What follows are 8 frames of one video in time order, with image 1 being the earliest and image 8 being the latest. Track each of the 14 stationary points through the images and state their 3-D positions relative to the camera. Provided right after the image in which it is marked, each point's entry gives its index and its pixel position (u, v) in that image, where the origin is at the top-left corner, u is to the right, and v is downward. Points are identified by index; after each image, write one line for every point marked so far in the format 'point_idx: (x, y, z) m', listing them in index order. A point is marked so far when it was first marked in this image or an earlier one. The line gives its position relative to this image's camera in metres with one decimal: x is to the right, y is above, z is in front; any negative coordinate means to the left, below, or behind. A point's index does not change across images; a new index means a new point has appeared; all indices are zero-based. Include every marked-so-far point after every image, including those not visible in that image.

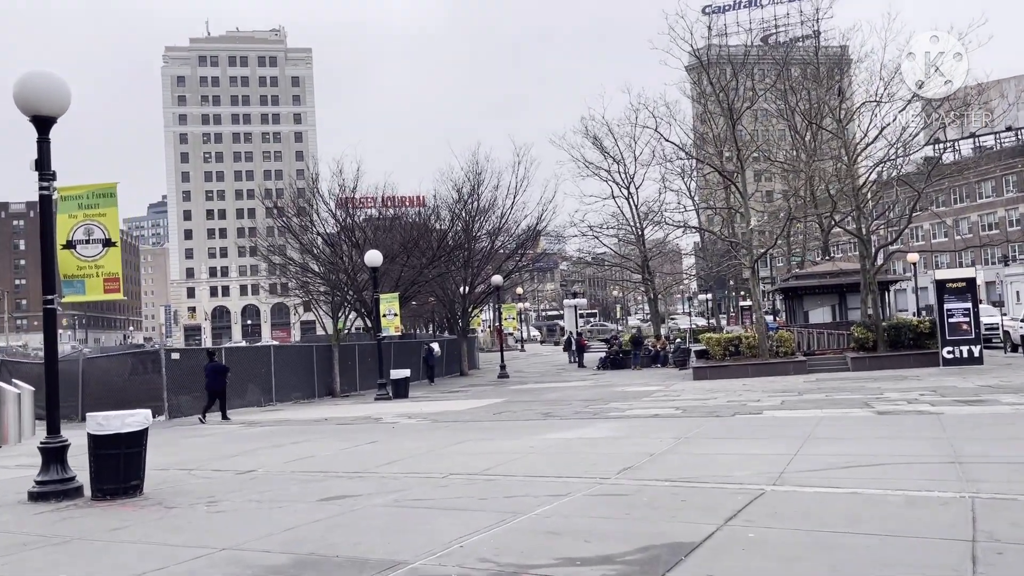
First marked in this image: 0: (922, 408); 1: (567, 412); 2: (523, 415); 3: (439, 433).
0: (+6.6, -1.9, +13.4) m
1: (+1.1, -2.5, +16.4) m
2: (+0.2, -2.5, +16.7) m
3: (-1.2, -2.4, +14.0) m
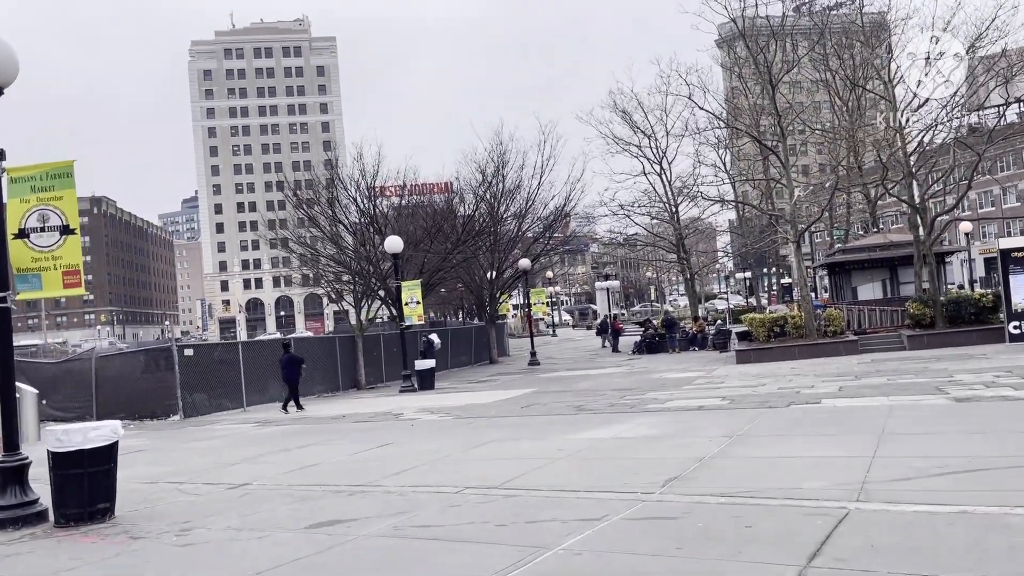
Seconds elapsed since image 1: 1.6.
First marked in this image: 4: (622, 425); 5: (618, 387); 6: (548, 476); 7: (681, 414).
0: (+7.0, -1.5, +11.8) m
1: (+1.6, -2.1, +15.1) m
2: (+0.8, -2.2, +15.4) m
3: (-0.8, -2.2, +12.7) m
4: (+1.5, -1.9, +11.5) m
5: (+2.4, -2.3, +18.9) m
6: (+0.4, -1.8, +8.0) m
7: (+2.5, -1.9, +12.5) m
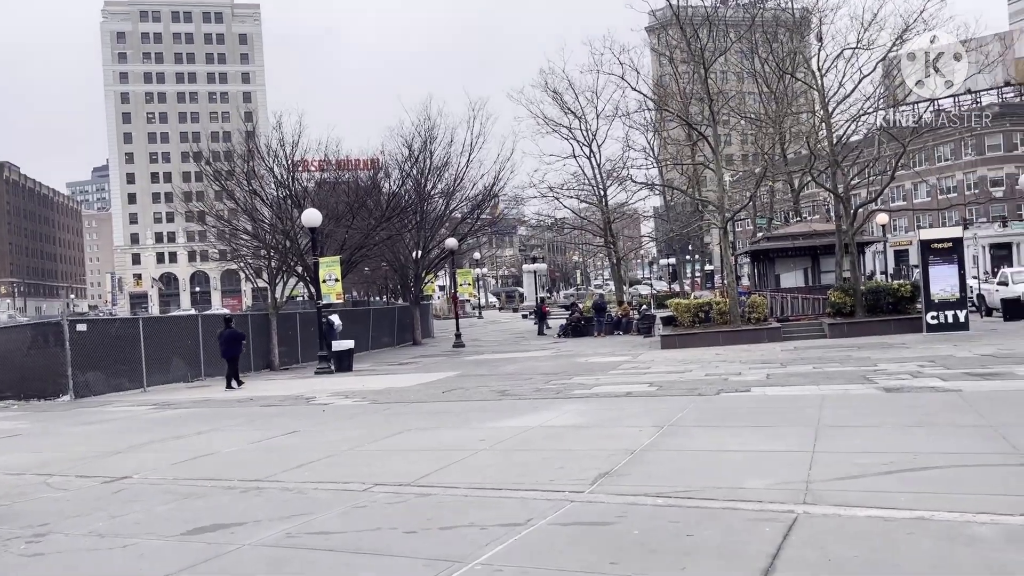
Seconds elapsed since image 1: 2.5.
0: (+5.9, -1.3, +11.7) m
1: (+0.2, -1.8, +14.5) m
2: (-0.6, -1.8, +14.7) m
3: (-1.9, -1.9, +11.9) m
4: (+0.5, -1.6, +10.9) m
5: (+0.7, -1.8, +18.3) m
6: (-0.4, -1.6, +7.3) m
7: (+1.4, -1.6, +11.9) m
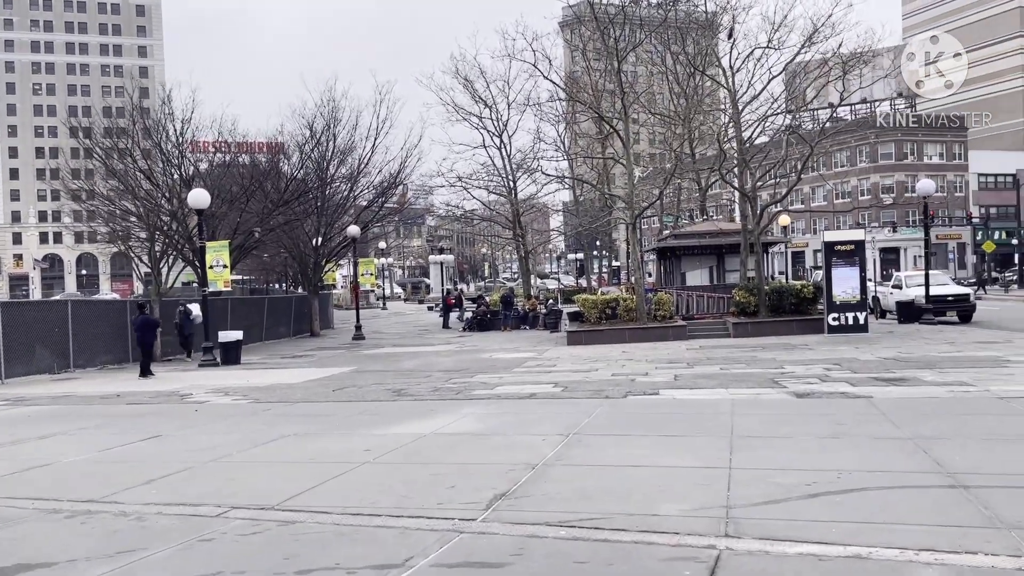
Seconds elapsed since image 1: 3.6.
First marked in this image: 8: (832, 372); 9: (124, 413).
0: (+4.5, -1.4, +11.4) m
1: (-1.5, -1.6, +13.5) m
2: (-2.3, -1.7, +13.6) m
3: (-3.3, -1.7, +10.7) m
4: (-0.8, -1.6, +10.0) m
5: (-1.4, -1.7, +17.4) m
6: (-1.2, -1.5, +6.3) m
7: (0.0, -1.5, +11.1) m
8: (+5.1, -1.4, +13.4) m
9: (-5.7, -1.8, +12.2) m
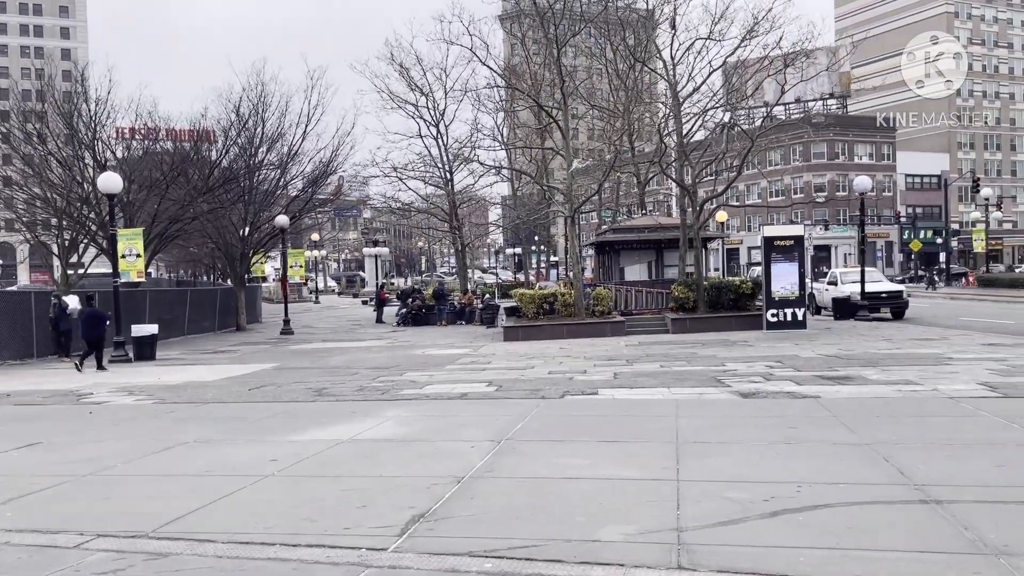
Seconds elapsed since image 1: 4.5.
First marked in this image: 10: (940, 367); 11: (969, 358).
0: (+3.6, -1.3, +10.9) m
1: (-2.5, -1.5, +12.6) m
2: (-3.4, -1.6, +12.6) m
3: (-4.2, -1.6, +9.7) m
4: (-1.6, -1.5, +9.1) m
5: (-2.8, -1.5, +16.4) m
6: (-1.8, -1.5, +5.4) m
7: (-0.9, -1.4, +10.3) m
8: (+4.1, -1.3, +12.9) m
9: (-6.6, -1.7, +10.9) m
10: (+6.5, -1.2, +12.6) m
11: (+7.5, -1.2, +13.6) m
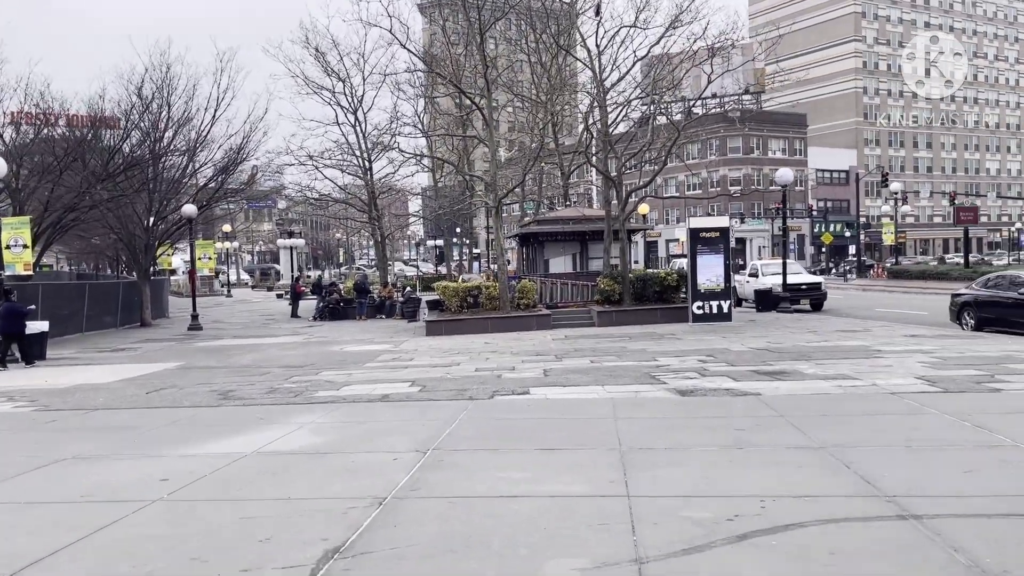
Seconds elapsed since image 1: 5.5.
0: (+2.7, -1.2, +10.5) m
1: (-3.6, -1.4, +11.6) m
2: (-4.4, -1.5, +11.5) m
3: (-4.9, -1.5, +8.5) m
4: (-2.3, -1.4, +8.2) m
5: (-4.2, -1.4, +15.4) m
6: (-2.1, -1.4, +4.5) m
7: (-1.7, -1.4, +9.4) m
8: (+3.0, -1.2, +12.5) m
9: (-7.5, -1.6, +9.5) m
10: (+5.4, -1.1, +12.4) m
11: (+6.3, -1.0, +13.6) m
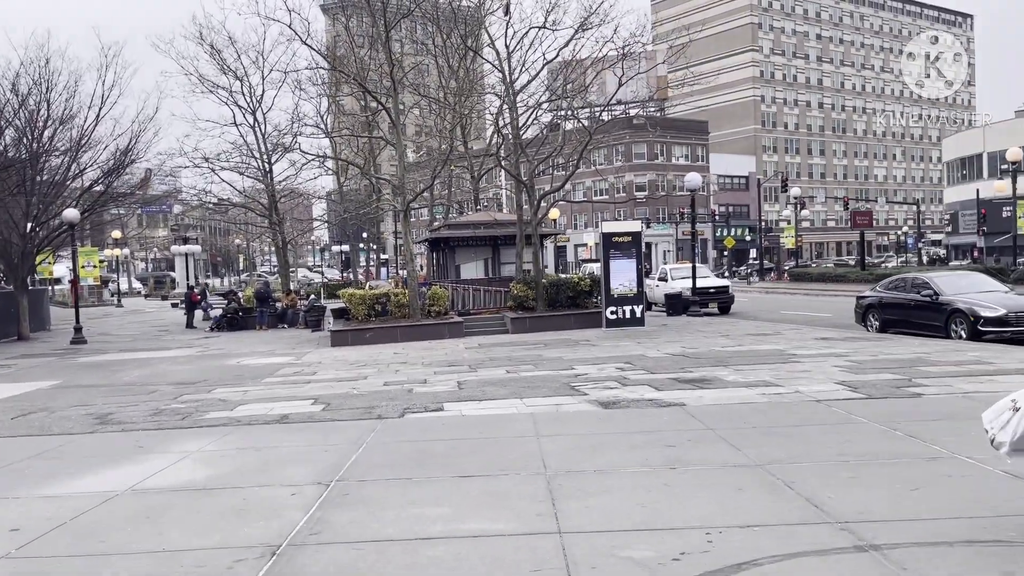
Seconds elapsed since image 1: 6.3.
0: (+1.6, -1.3, +10.1) m
1: (-4.7, -1.6, +10.5) m
2: (-5.6, -1.6, +10.3) m
3: (-5.7, -1.7, +7.3) m
4: (-3.1, -1.5, +7.3) m
5: (-5.7, -1.6, +14.2) m
6: (-2.5, -1.5, +3.6) m
7: (-2.7, -1.5, +8.5) m
8: (+1.7, -1.2, +12.1) m
9: (-8.4, -1.8, +8.0) m
10: (+4.1, -1.1, +12.3) m
11: (+4.9, -1.1, +13.5) m
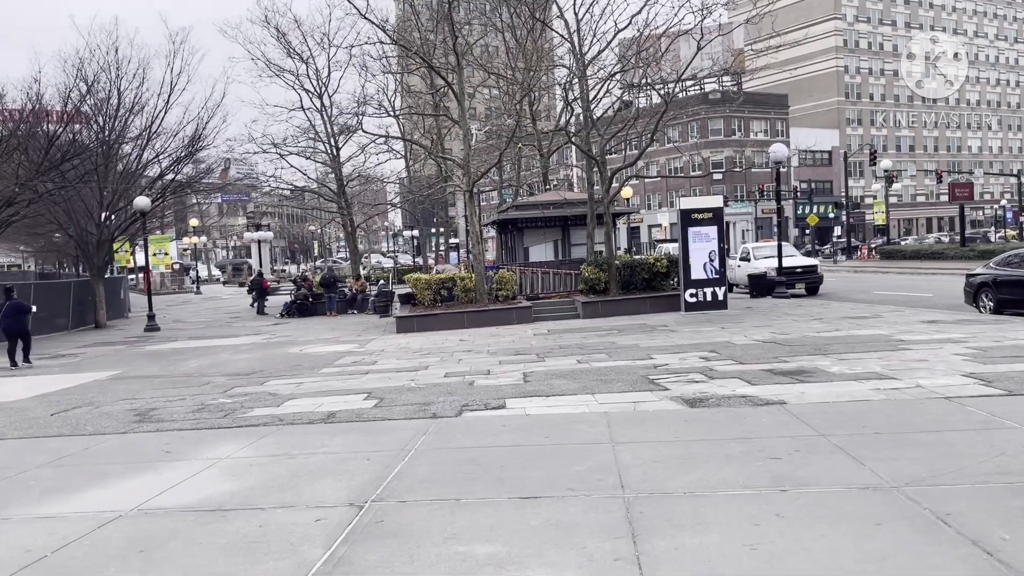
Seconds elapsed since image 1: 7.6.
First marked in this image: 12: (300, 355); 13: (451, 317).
0: (+2.4, -1.1, +8.8) m
1: (-3.9, -1.4, +9.8) m
2: (-4.7, -1.5, +9.7) m
3: (-5.2, -1.6, +6.7) m
4: (-2.6, -1.4, +6.4) m
5: (-4.6, -1.4, +13.6) m
6: (-2.3, -1.5, +2.7) m
7: (-2.0, -1.3, +7.7) m
8: (+2.6, -1.0, +10.9) m
9: (-7.7, -1.7, +7.6) m
10: (+5.0, -0.8, +10.8) m
11: (+5.9, -0.8, +12.0) m
12: (-4.1, -1.3, +16.0) m
13: (-1.4, -0.7, +19.6) m
